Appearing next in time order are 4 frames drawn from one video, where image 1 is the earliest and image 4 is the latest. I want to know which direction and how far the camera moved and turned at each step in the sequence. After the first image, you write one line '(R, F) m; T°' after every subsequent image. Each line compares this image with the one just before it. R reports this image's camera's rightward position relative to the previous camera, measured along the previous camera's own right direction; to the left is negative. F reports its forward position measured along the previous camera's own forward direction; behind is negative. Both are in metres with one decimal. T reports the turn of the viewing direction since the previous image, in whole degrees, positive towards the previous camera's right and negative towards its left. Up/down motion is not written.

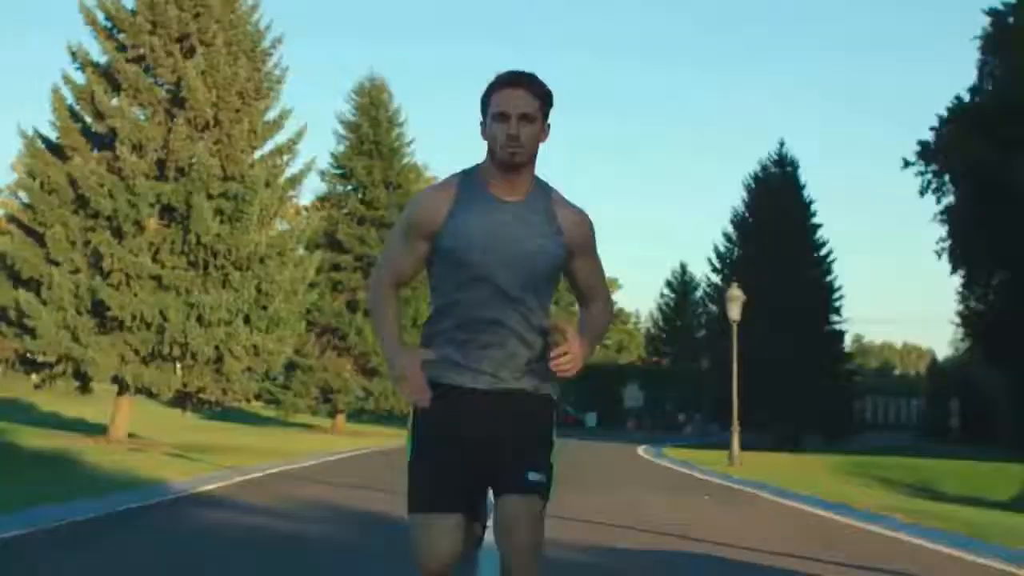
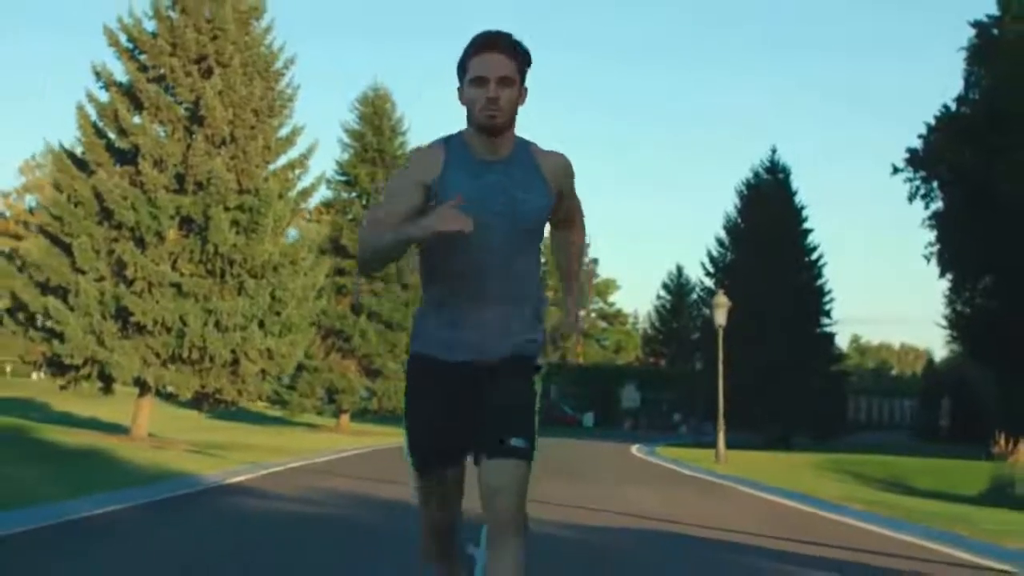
(0.0, -0.7) m; 0°
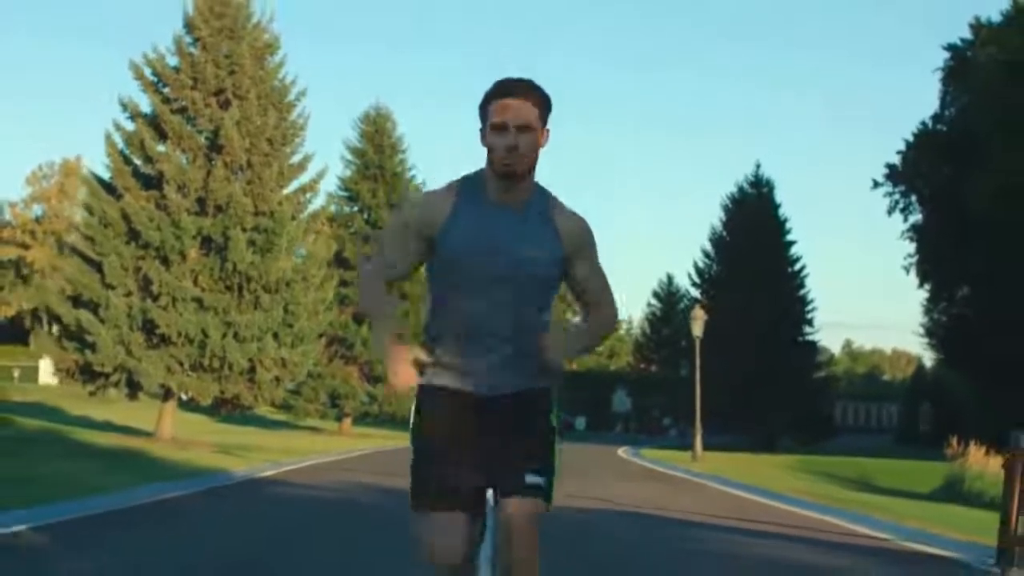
(0.0, -1.0) m; 0°
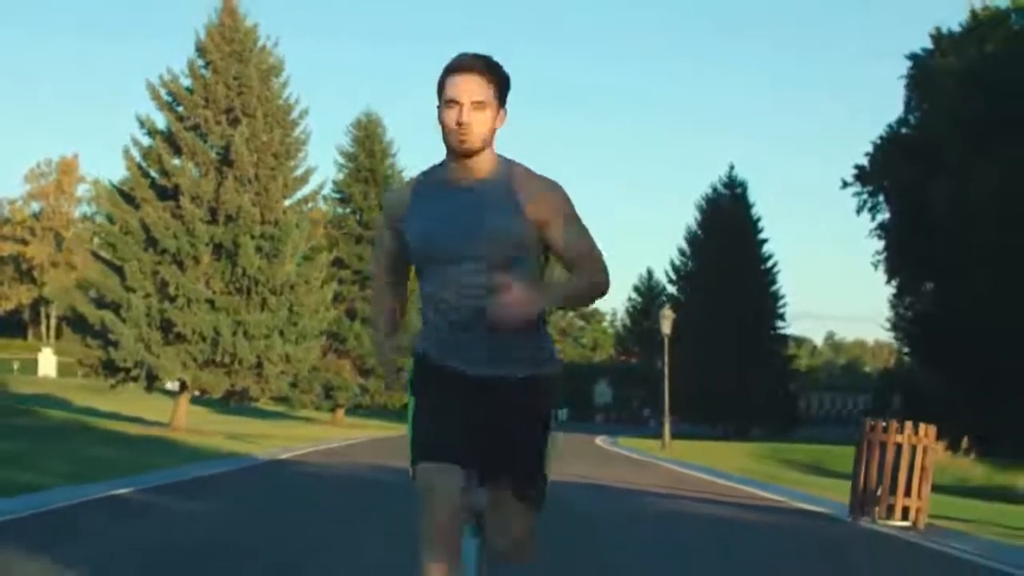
(0.0, -1.2) m; +1°
